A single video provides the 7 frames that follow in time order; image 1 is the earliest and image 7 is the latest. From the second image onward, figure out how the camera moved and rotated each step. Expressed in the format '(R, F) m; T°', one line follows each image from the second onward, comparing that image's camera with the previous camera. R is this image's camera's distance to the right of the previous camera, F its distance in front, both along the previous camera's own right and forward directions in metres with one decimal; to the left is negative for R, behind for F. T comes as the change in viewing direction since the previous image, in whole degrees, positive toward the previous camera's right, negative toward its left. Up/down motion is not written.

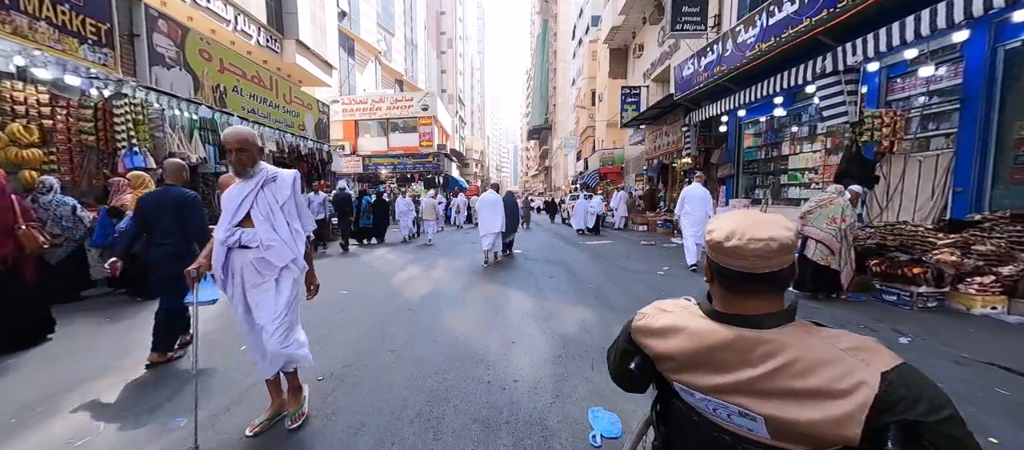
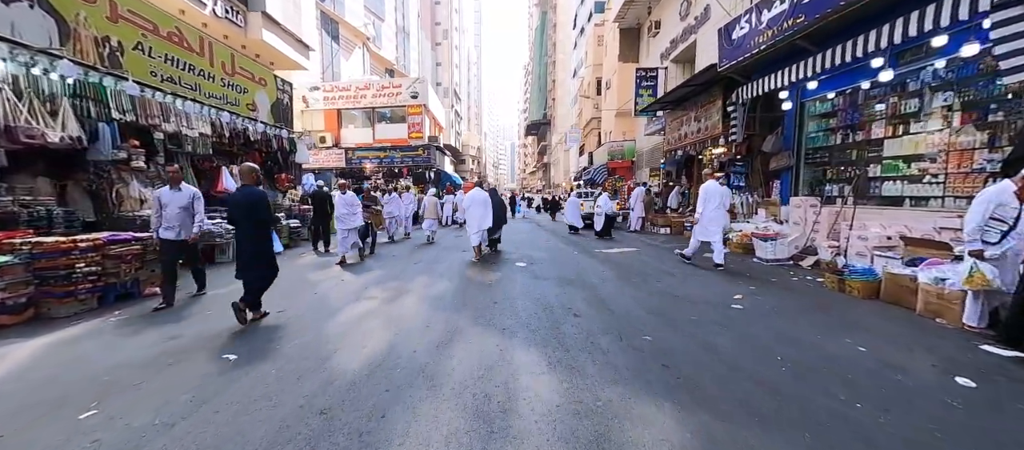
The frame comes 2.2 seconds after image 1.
(-0.1, +2.4) m; 0°
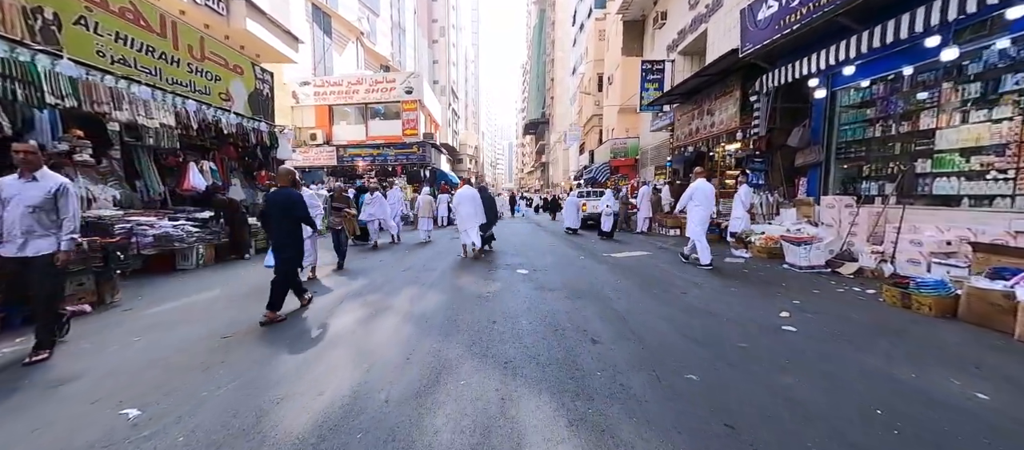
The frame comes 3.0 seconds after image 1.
(-0.1, +0.9) m; 0°
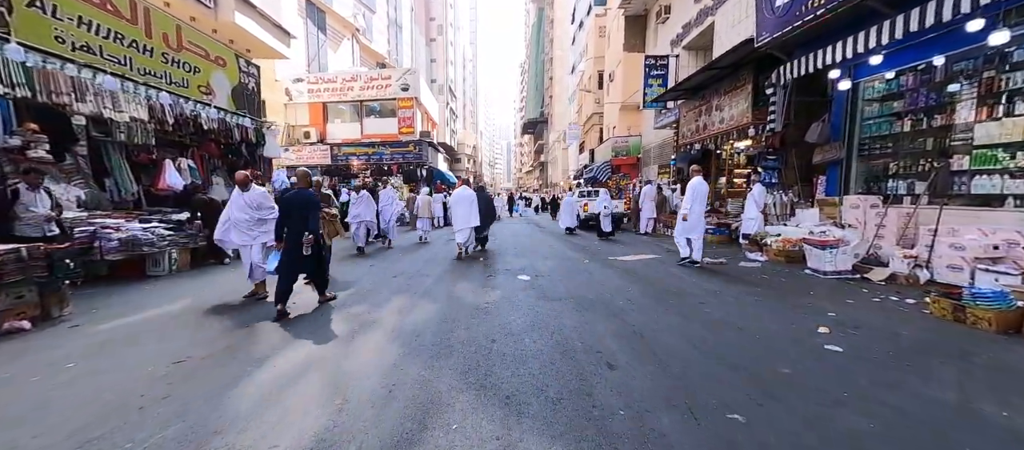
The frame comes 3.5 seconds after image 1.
(0.0, +0.5) m; 0°
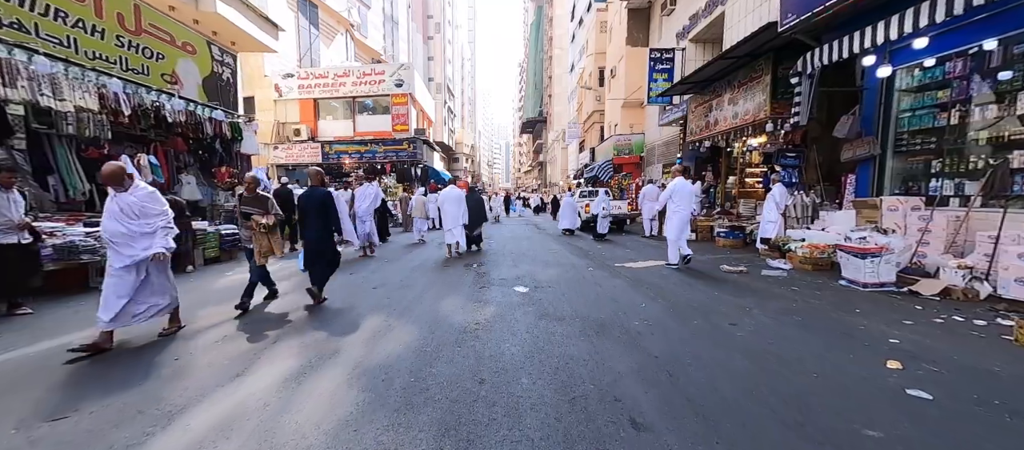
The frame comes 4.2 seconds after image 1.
(0.0, +0.8) m; 0°
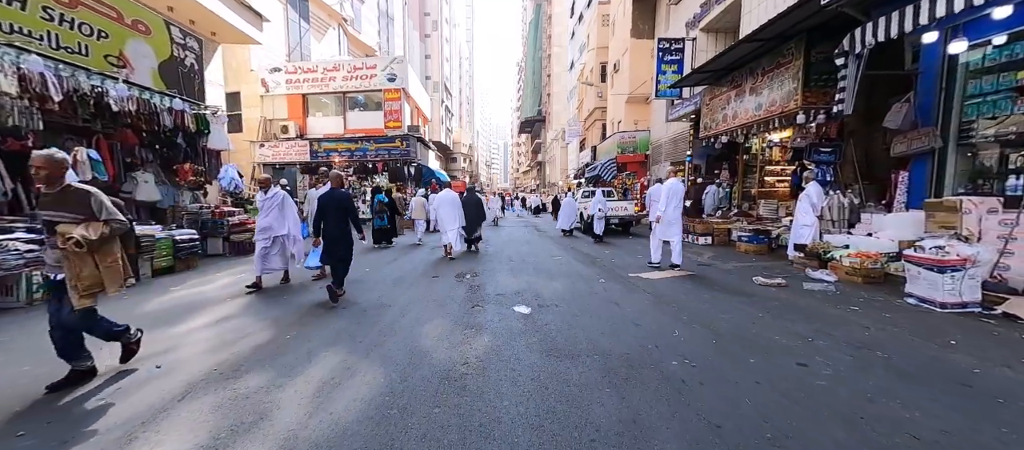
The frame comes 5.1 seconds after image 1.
(0.0, +1.0) m; 0°
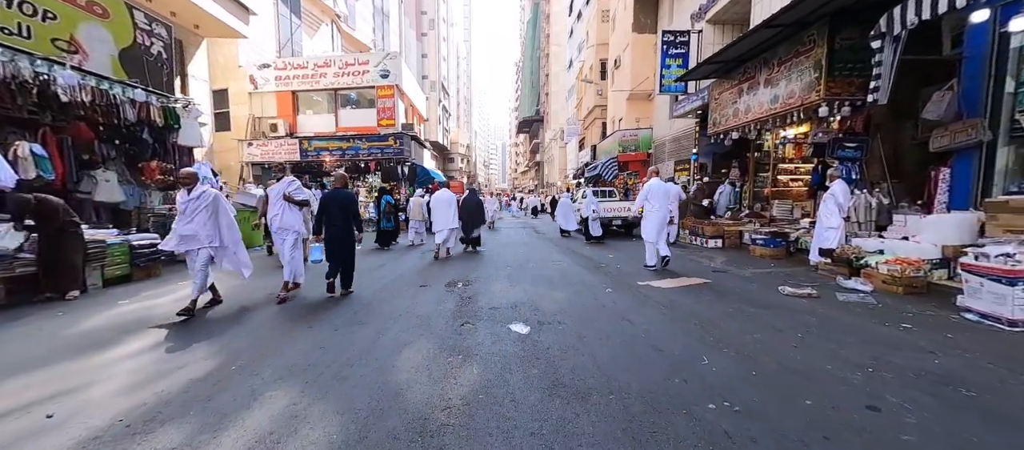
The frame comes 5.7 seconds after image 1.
(0.0, +0.7) m; 0°
